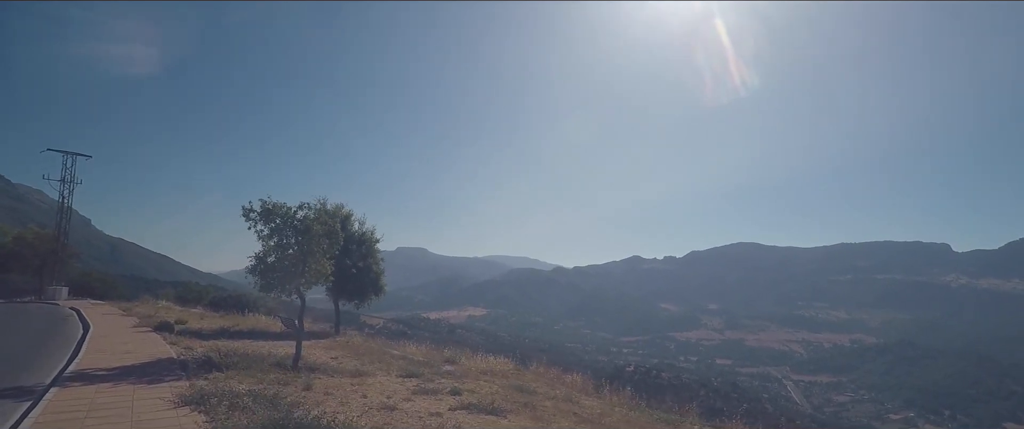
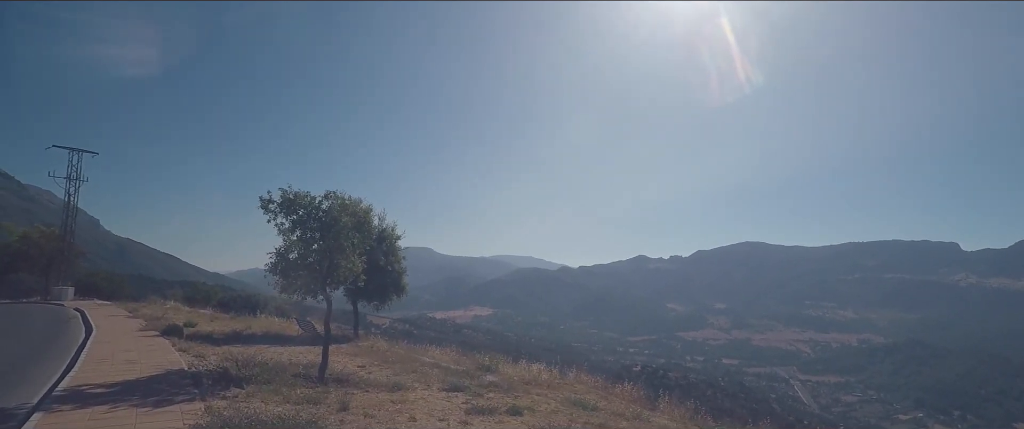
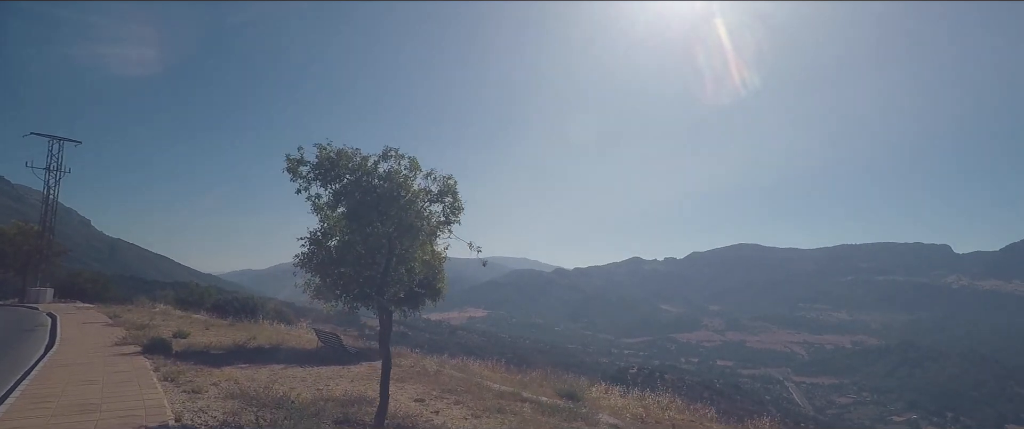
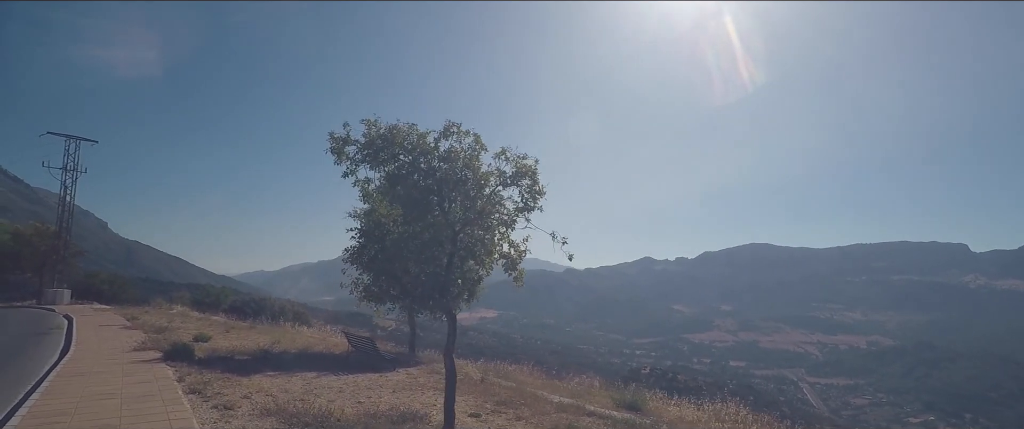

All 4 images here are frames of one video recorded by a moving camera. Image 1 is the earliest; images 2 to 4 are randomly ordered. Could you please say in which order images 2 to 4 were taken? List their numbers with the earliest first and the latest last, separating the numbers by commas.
2, 3, 4
